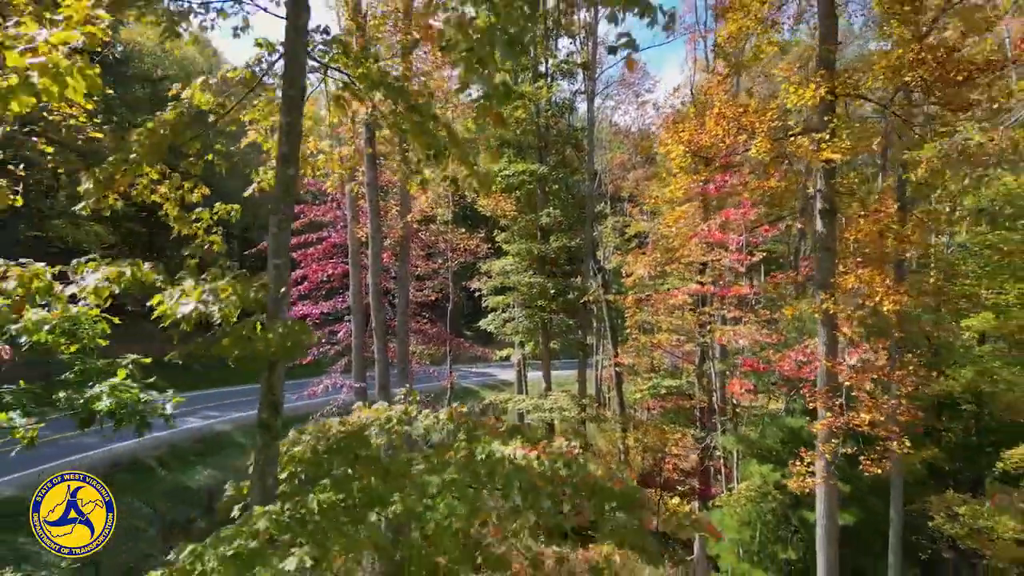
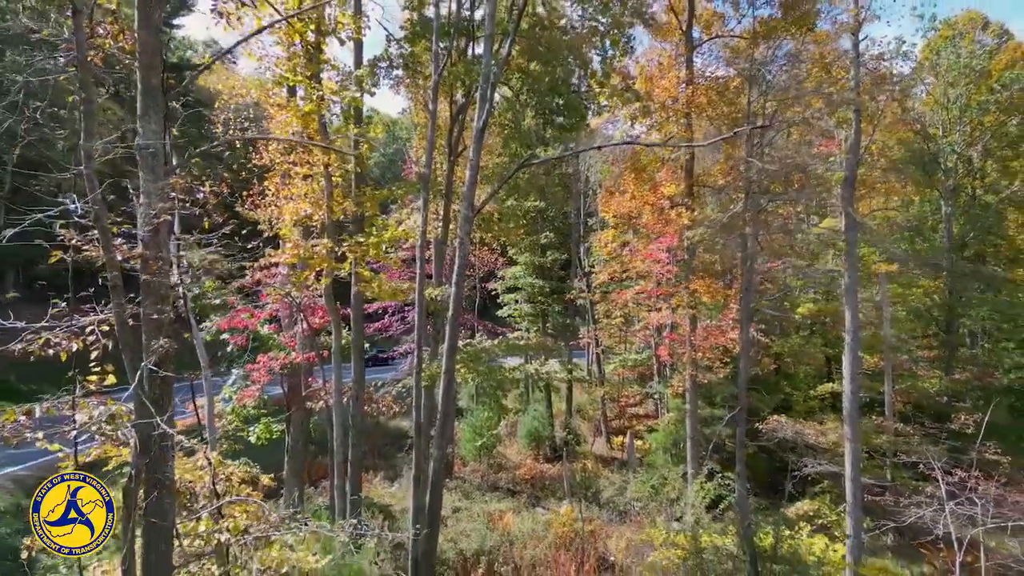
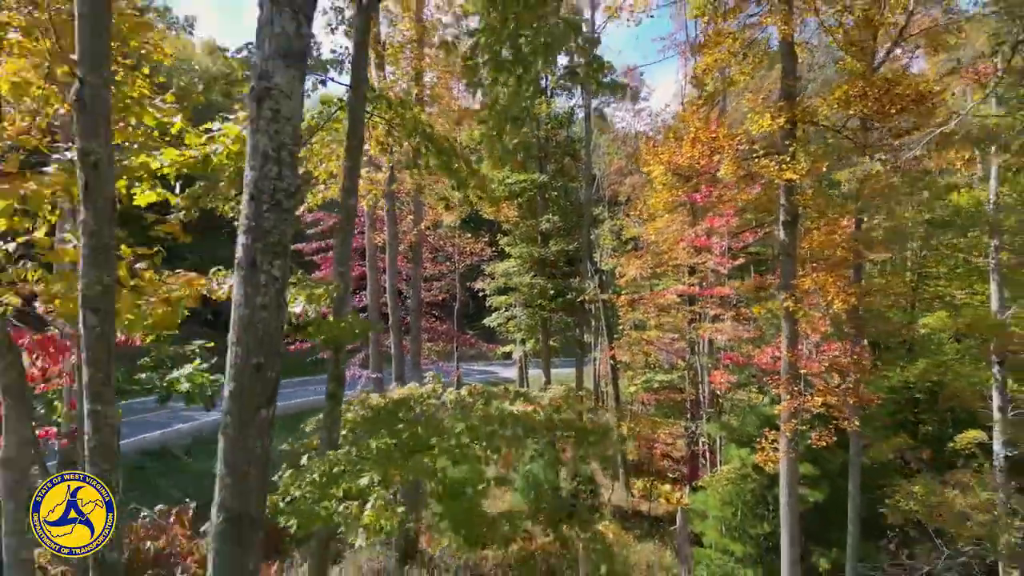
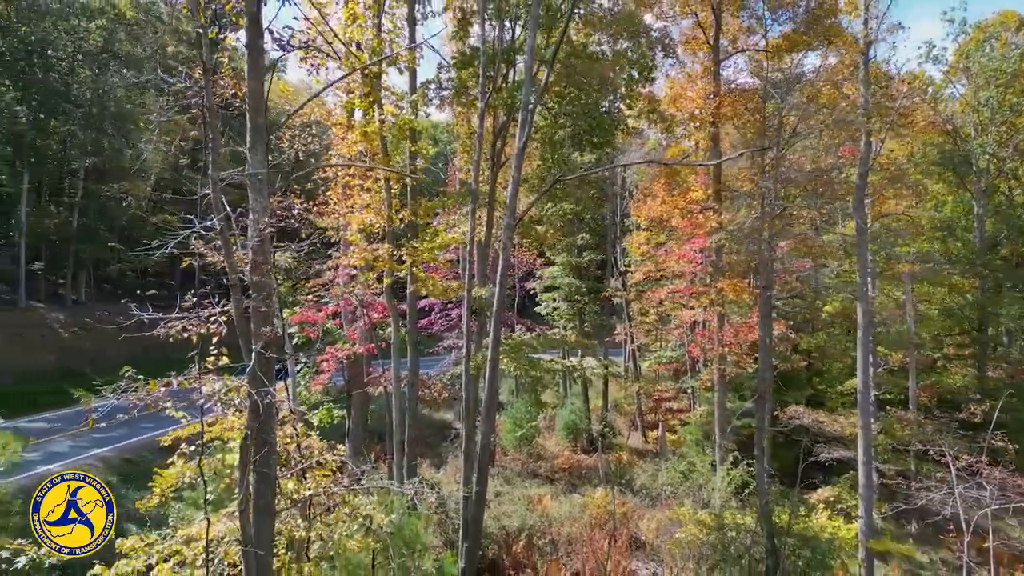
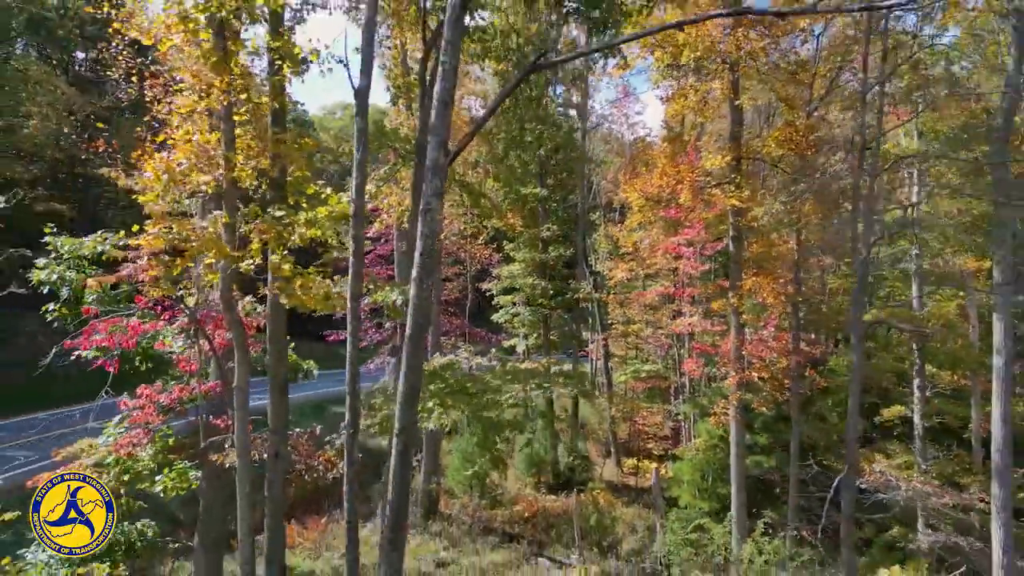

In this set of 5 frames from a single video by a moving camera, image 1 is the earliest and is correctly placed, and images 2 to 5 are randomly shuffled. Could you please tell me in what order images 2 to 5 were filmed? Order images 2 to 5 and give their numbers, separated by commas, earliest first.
3, 5, 2, 4
